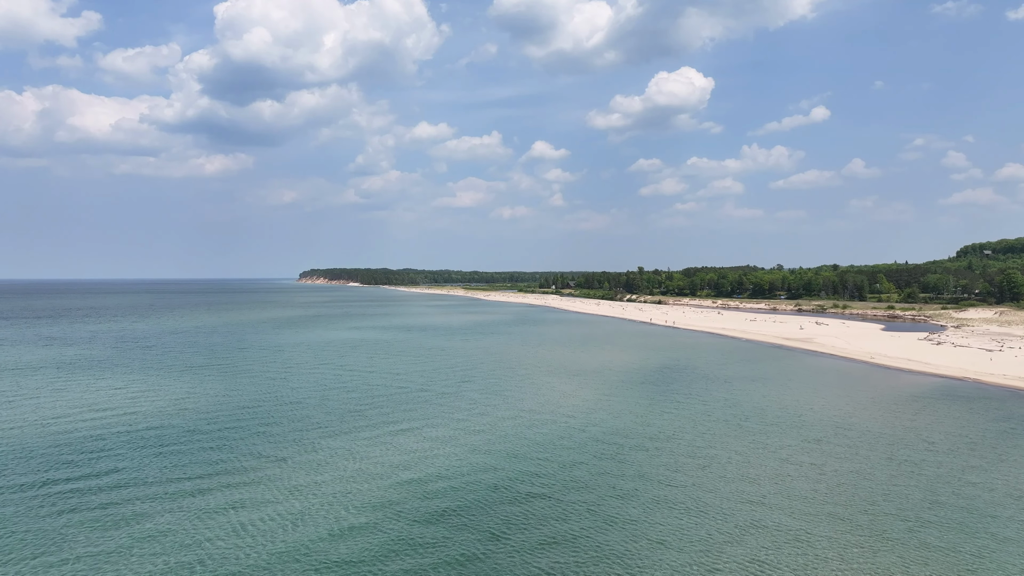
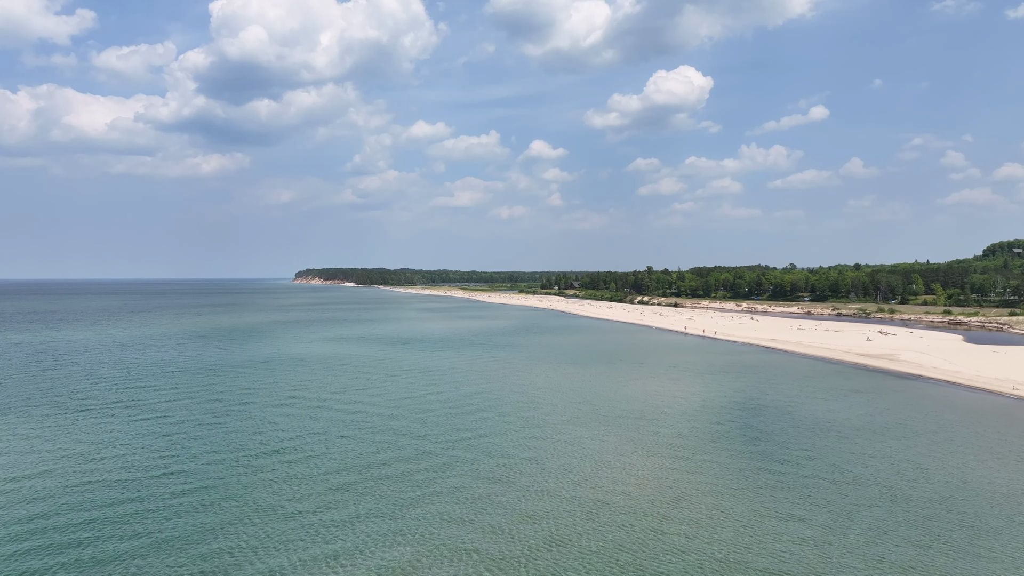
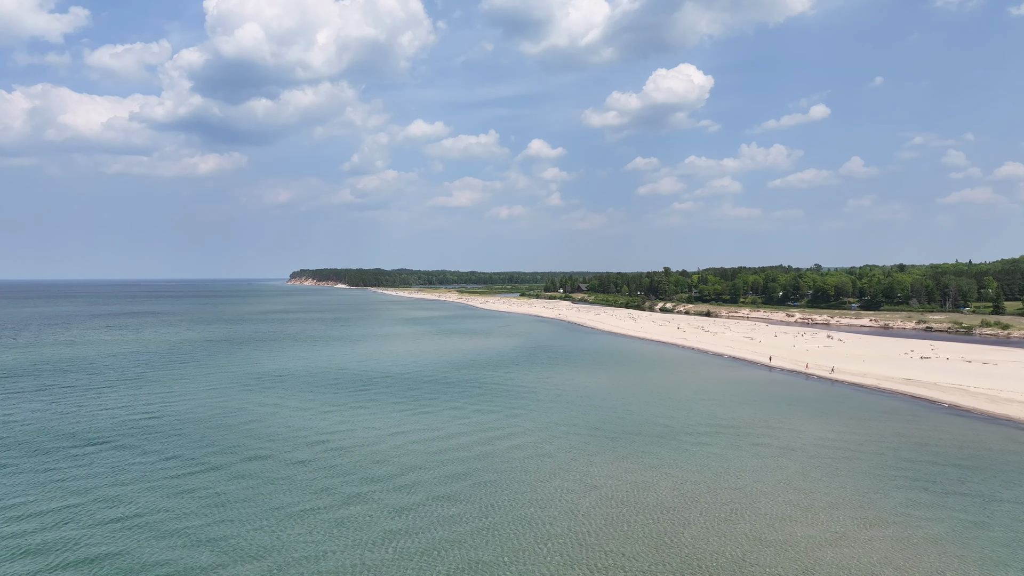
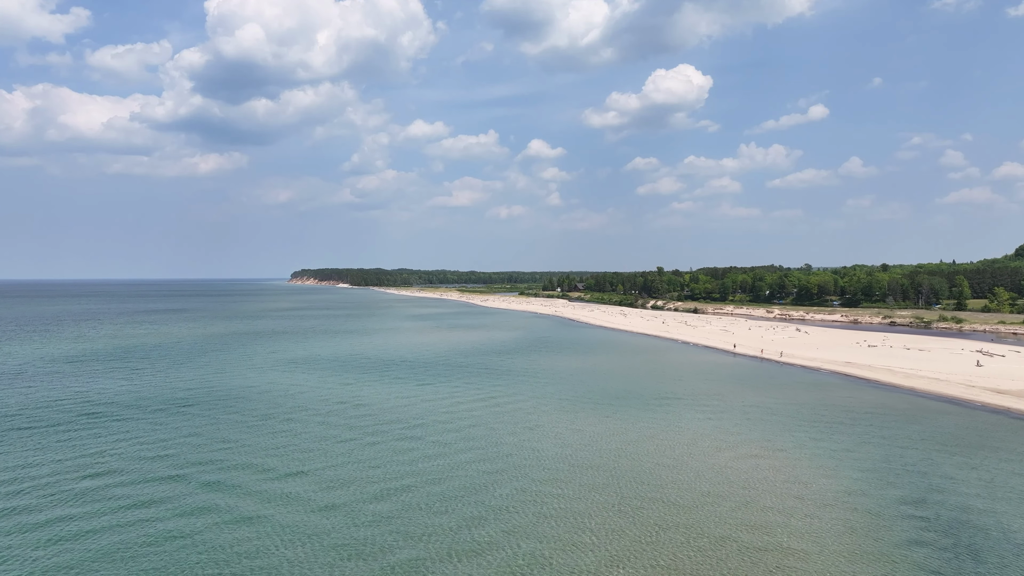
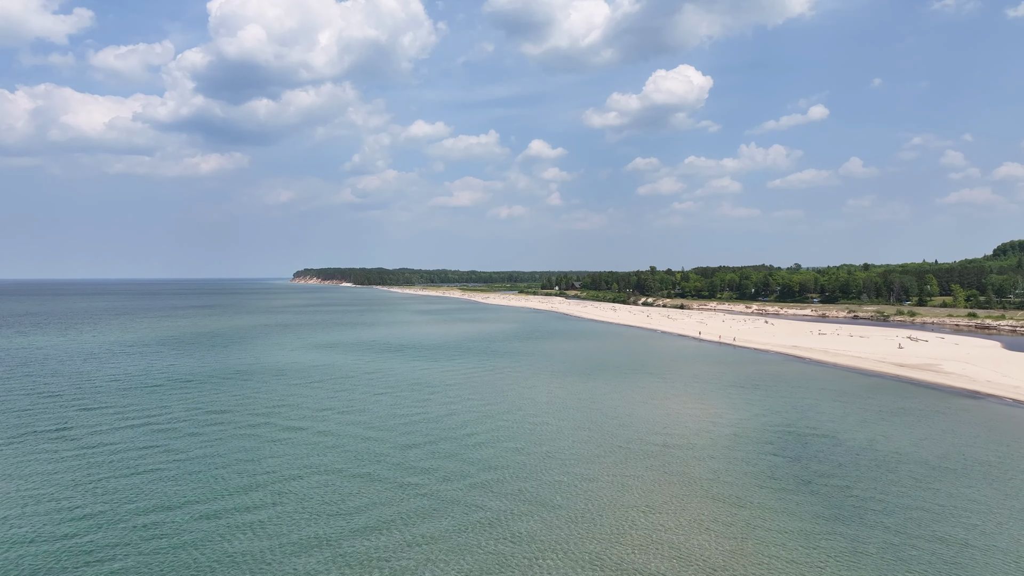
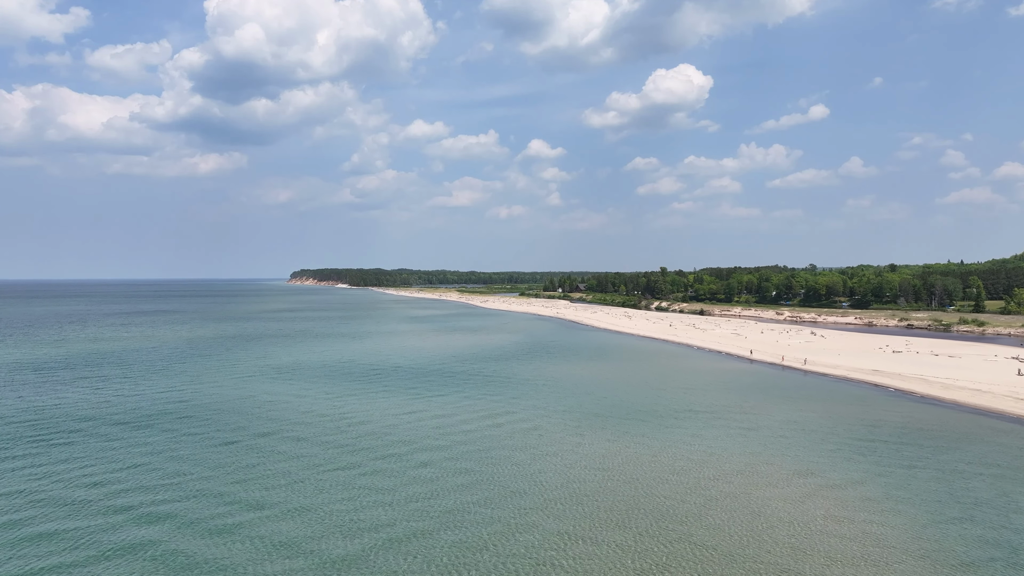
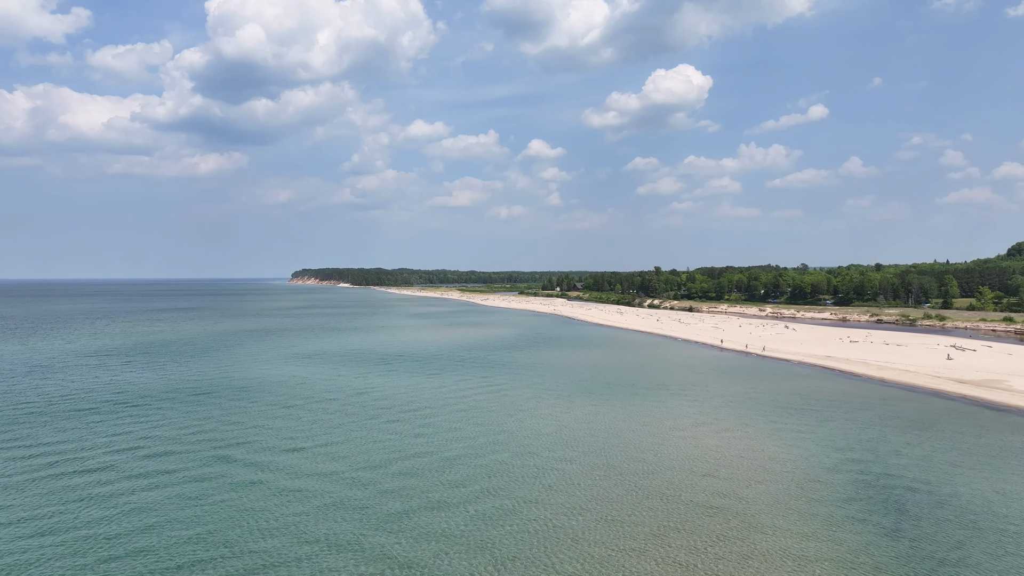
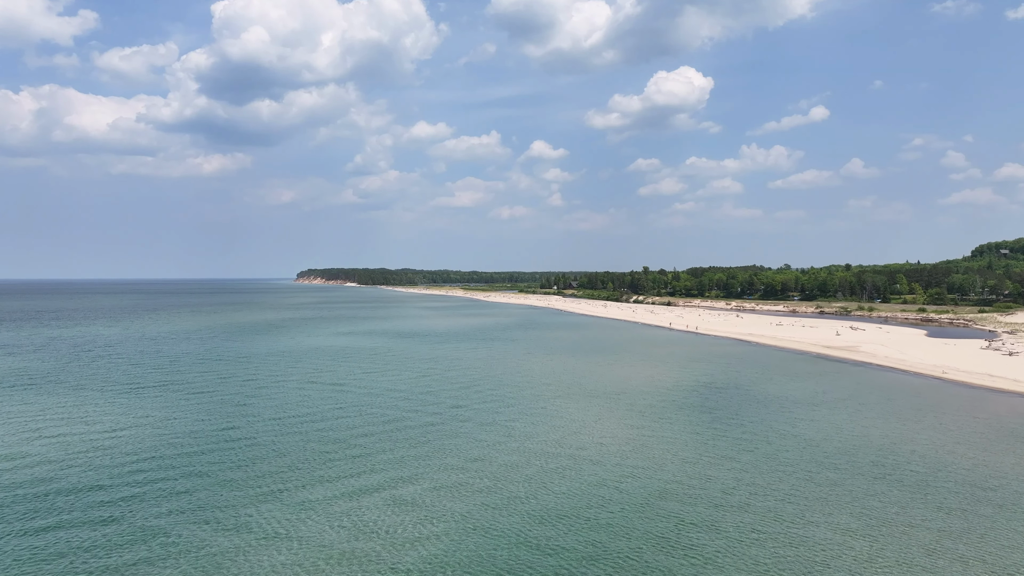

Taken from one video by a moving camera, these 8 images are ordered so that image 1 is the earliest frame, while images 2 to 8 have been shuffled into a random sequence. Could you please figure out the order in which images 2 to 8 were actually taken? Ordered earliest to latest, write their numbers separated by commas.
8, 2, 5, 7, 4, 6, 3
